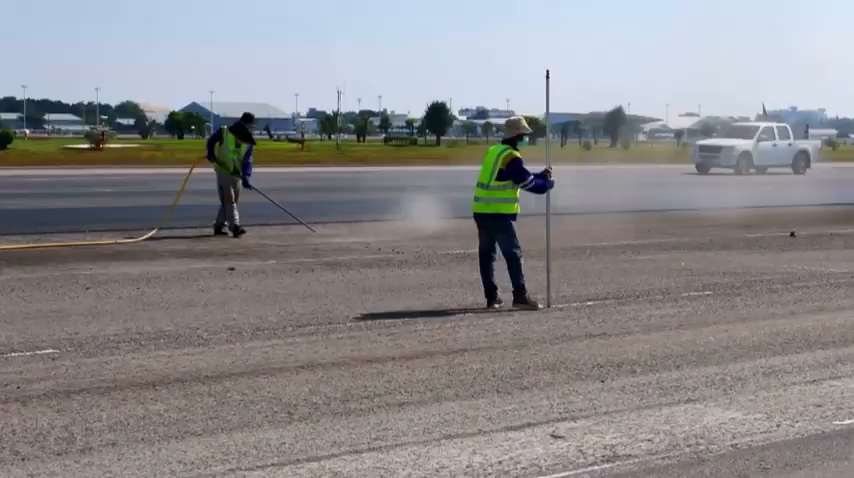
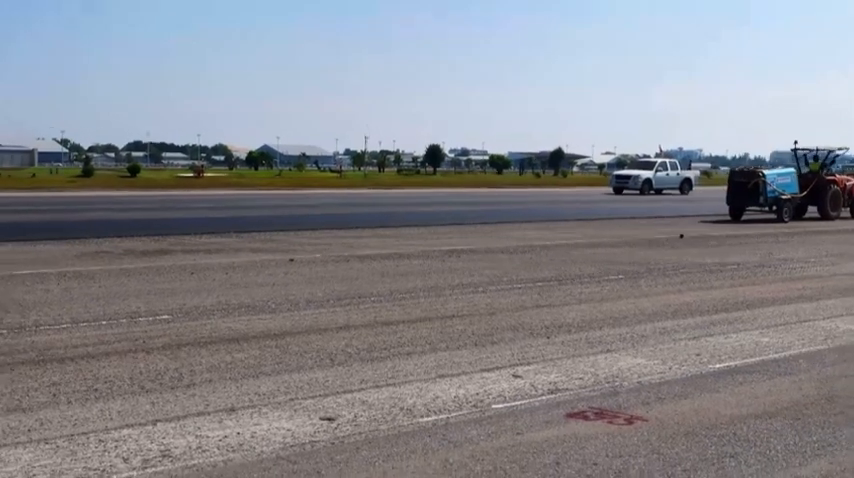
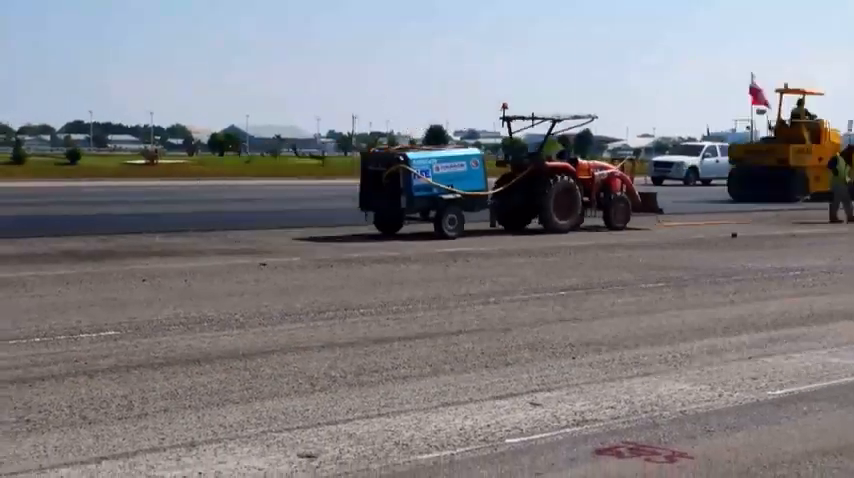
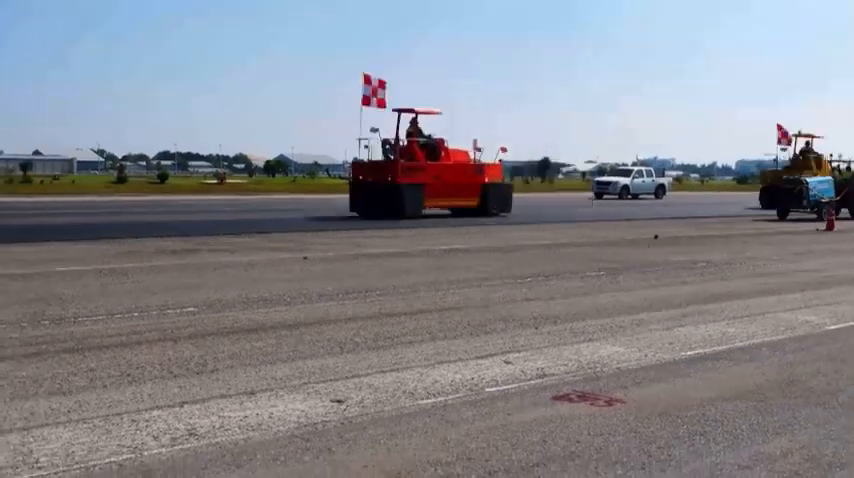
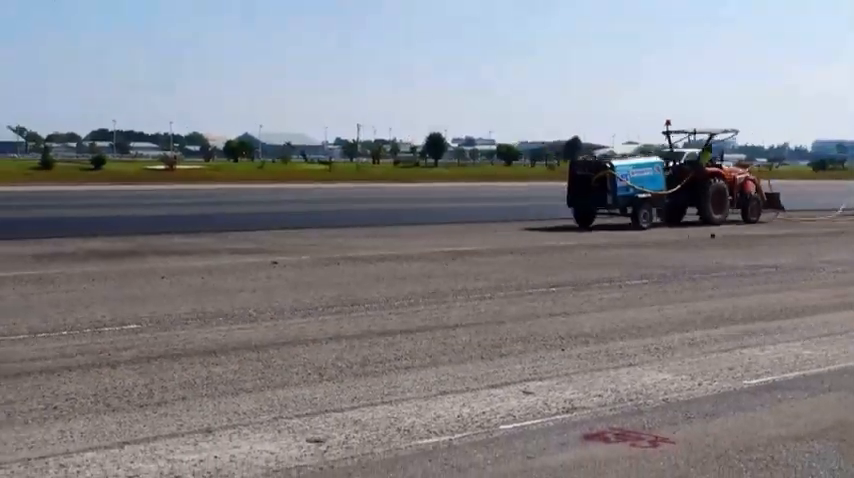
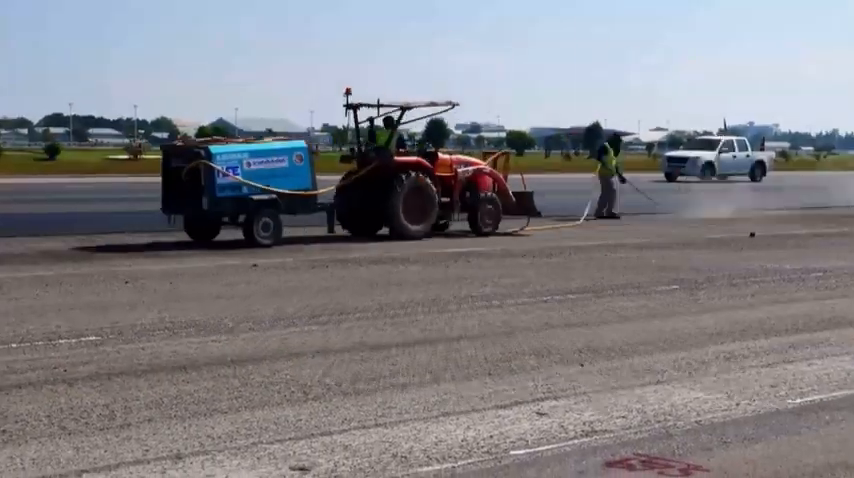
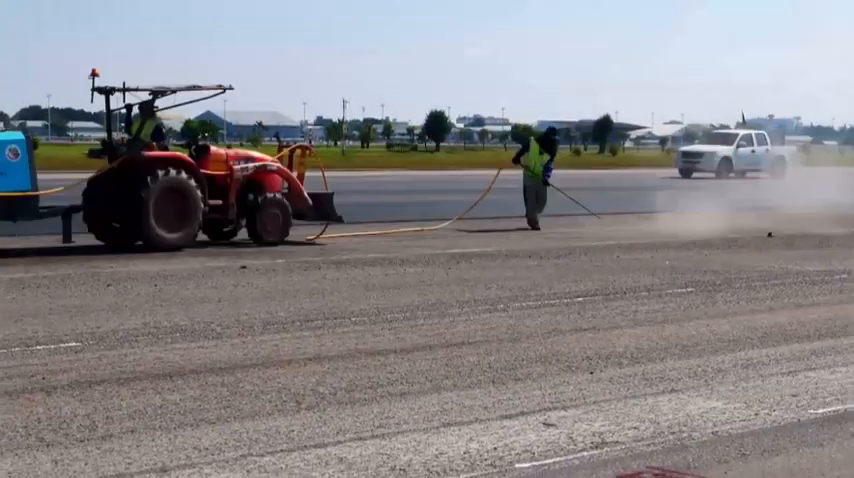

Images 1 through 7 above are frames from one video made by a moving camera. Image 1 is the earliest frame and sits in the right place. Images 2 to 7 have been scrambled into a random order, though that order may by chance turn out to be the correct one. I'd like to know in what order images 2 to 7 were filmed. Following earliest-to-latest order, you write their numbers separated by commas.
7, 6, 3, 5, 2, 4
